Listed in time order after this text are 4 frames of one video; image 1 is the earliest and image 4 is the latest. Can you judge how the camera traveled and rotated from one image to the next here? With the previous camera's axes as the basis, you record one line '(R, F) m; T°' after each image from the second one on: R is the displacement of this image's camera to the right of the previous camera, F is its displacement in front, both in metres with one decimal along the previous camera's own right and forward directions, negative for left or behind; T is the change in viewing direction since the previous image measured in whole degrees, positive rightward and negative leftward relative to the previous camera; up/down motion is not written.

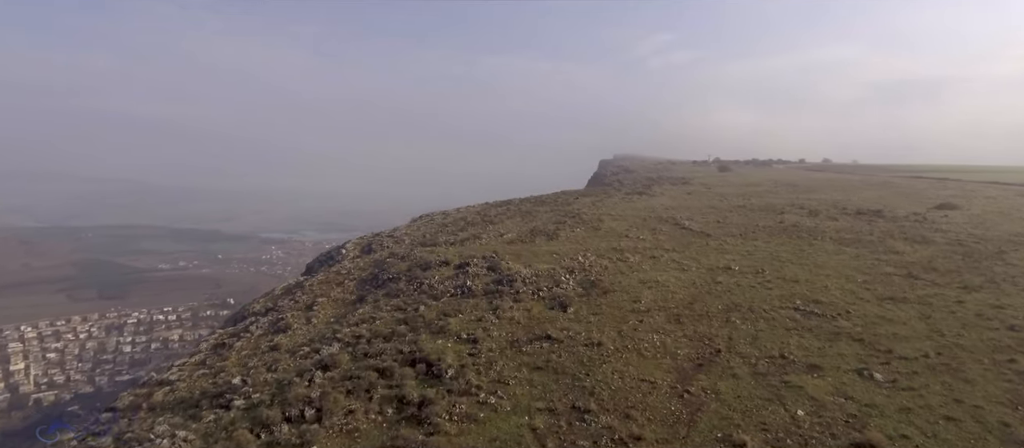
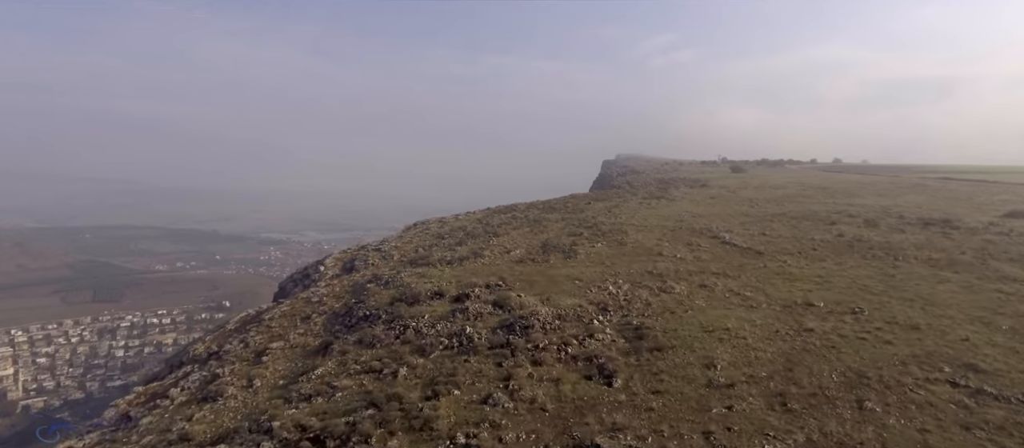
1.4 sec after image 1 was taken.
(-0.3, +3.7) m; 0°
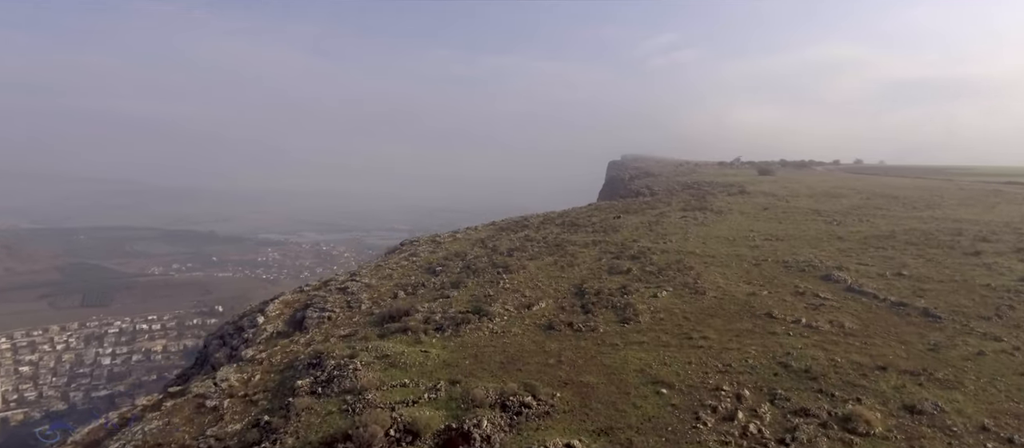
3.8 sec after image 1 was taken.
(-0.5, +6.5) m; 0°
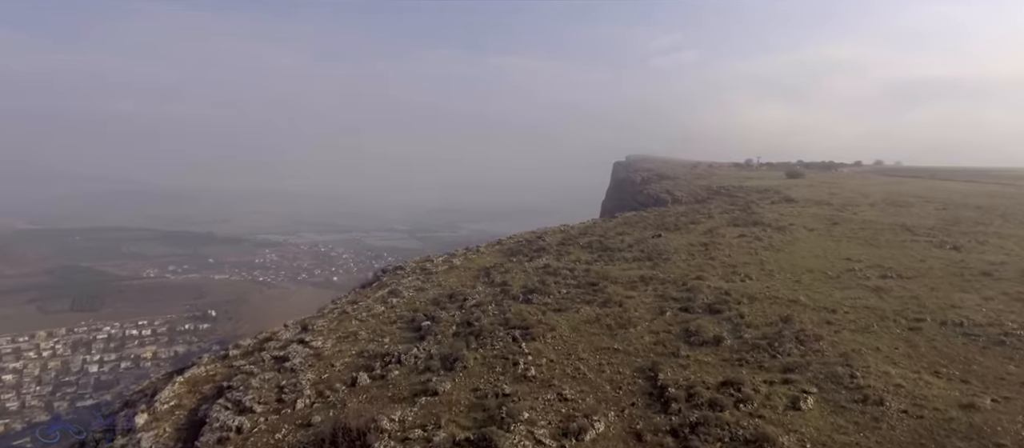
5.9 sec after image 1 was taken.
(-0.4, +5.7) m; 0°
